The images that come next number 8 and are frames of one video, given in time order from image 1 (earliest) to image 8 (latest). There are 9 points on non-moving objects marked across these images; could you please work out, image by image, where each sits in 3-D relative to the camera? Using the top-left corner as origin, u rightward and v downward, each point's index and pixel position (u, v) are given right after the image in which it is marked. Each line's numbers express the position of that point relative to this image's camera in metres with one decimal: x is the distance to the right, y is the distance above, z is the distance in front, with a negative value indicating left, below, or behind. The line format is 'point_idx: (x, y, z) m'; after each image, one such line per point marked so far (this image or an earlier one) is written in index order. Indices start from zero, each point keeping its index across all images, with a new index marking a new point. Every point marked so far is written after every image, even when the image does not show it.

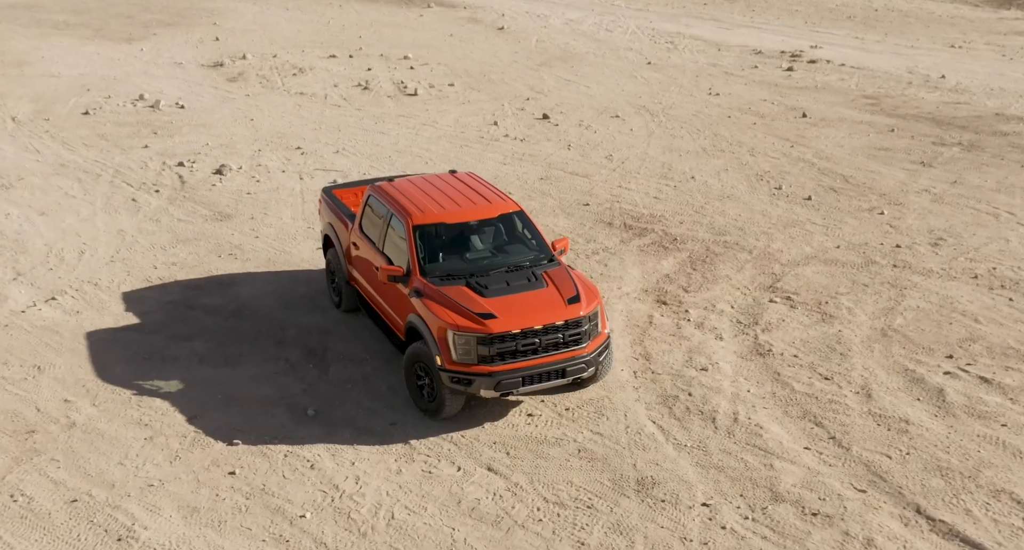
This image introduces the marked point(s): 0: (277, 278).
0: (-3.4, -0.1, +13.4) m
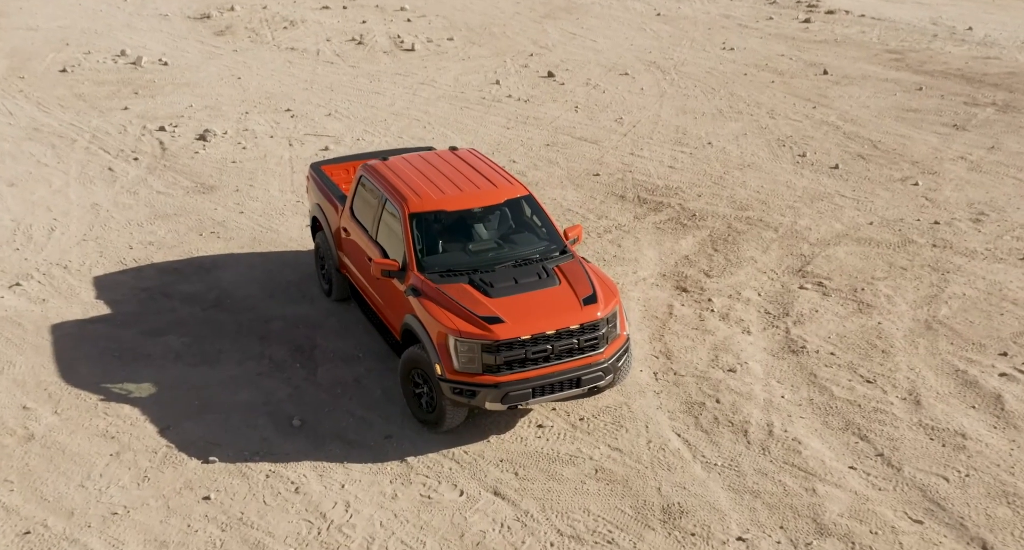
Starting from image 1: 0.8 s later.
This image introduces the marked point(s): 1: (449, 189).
0: (-3.4, +0.2, +12.3) m
1: (-0.6, +0.9, +9.2) m
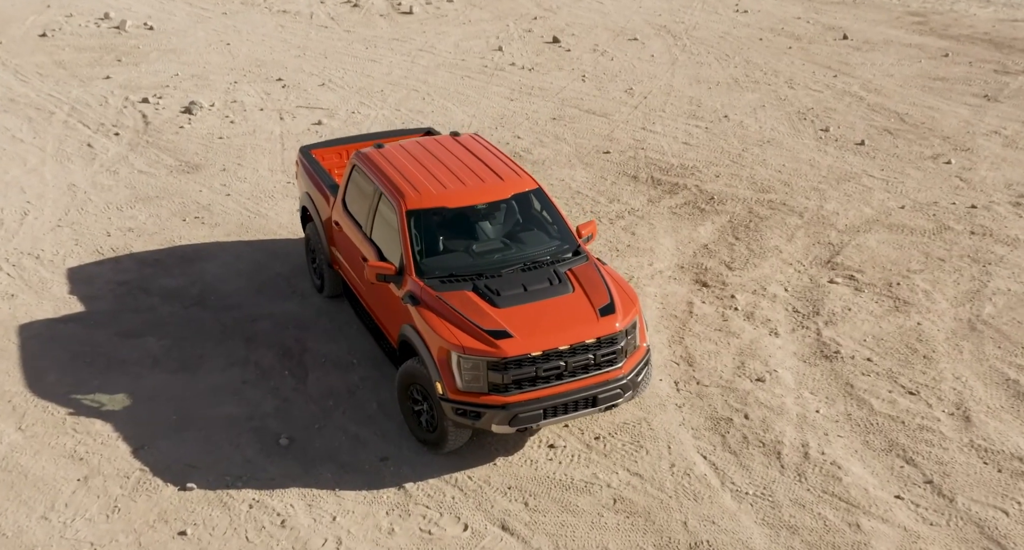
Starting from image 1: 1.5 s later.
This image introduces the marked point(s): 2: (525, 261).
0: (-3.3, +0.3, +11.5) m
1: (-0.5, +0.8, +8.3) m
2: (+0.1, +0.1, +7.9) m
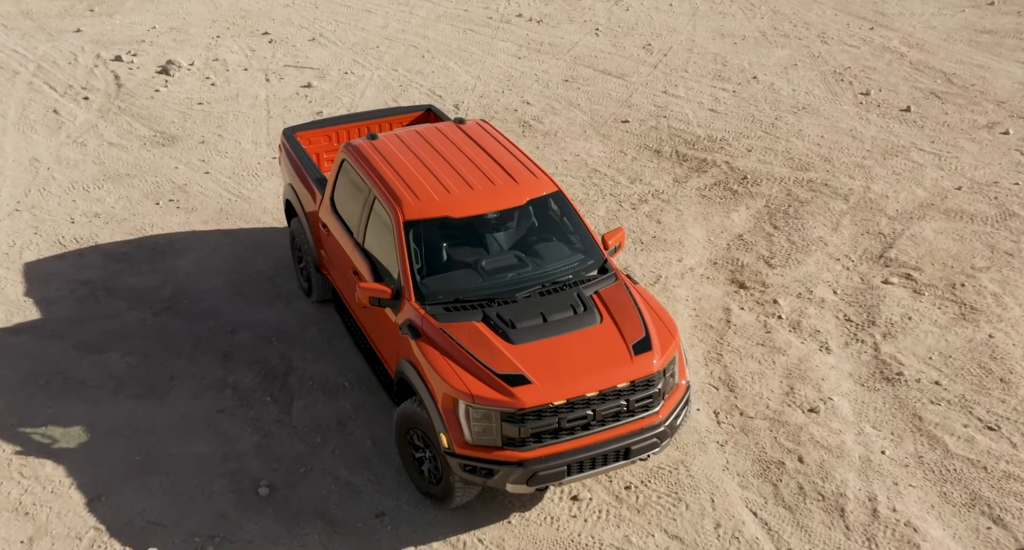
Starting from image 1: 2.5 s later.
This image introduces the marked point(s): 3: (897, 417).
0: (-3.2, +0.4, +10.2) m
1: (-0.4, +0.7, +7.0) m
2: (+0.2, 0.0, +6.7) m
3: (+3.1, -1.1, +7.2) m
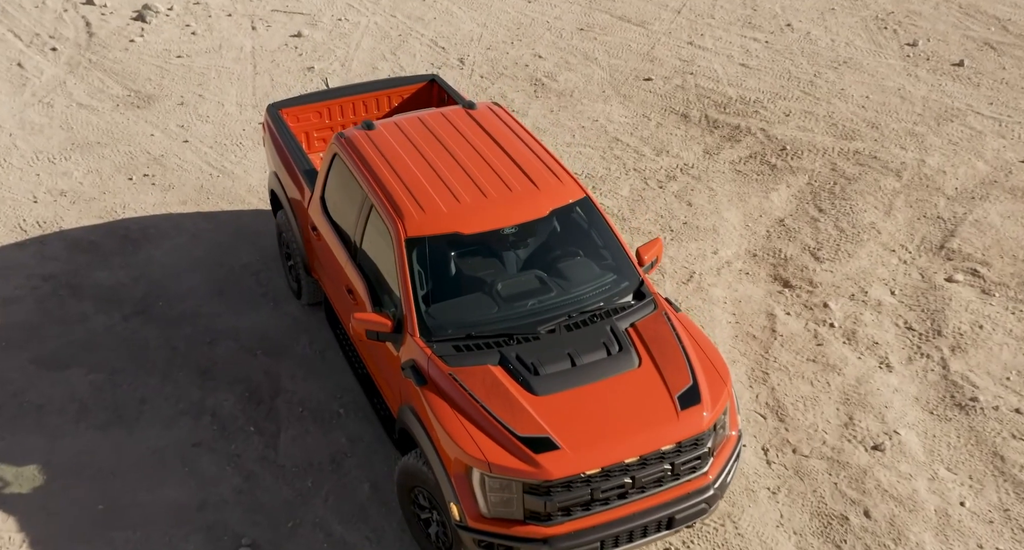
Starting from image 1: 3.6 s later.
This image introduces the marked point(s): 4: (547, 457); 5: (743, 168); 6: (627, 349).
0: (-3.0, +0.5, +9.2) m
1: (-0.3, +0.6, +5.9) m
2: (+0.4, -0.2, +5.6) m
3: (+3.2, -1.3, +6.3) m
4: (+0.2, -1.0, +4.9) m
5: (+2.5, +1.1, +9.7) m
6: (+0.7, -0.4, +5.4) m
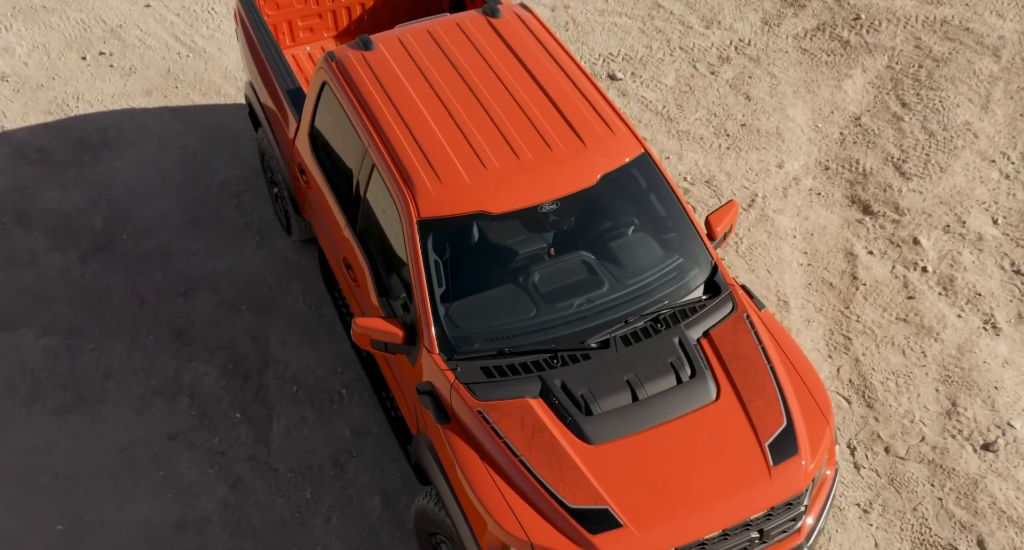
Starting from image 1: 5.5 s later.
0: (-2.8, +1.2, +7.7) m
1: (-0.1, +0.6, +4.5) m
2: (+0.6, -0.2, +4.4) m
3: (+3.4, -1.1, +5.3) m
4: (+0.4, -1.1, +3.8) m
5: (+2.7, +2.0, +8.0) m
6: (+0.9, -0.5, +4.2) m
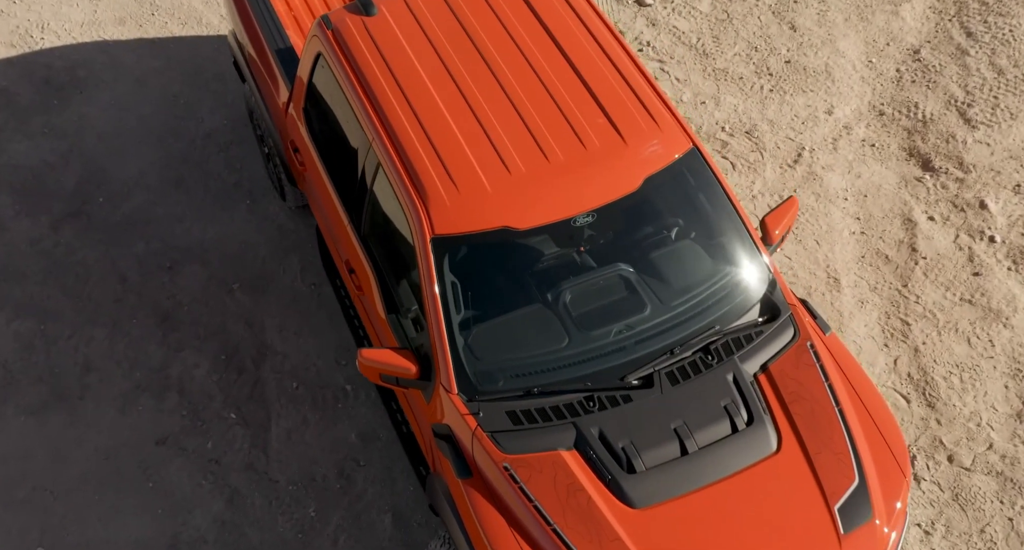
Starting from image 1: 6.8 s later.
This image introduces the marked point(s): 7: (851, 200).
0: (-2.7, +1.5, +6.9) m
1: (0.0, +0.5, +3.8) m
2: (+0.7, -0.3, +3.8) m
3: (+3.5, -1.0, +4.7) m
4: (+0.5, -1.3, +3.4) m
5: (+2.8, +2.4, +7.1) m
6: (+1.0, -0.6, +3.6) m
7: (+2.2, +0.5, +5.9) m
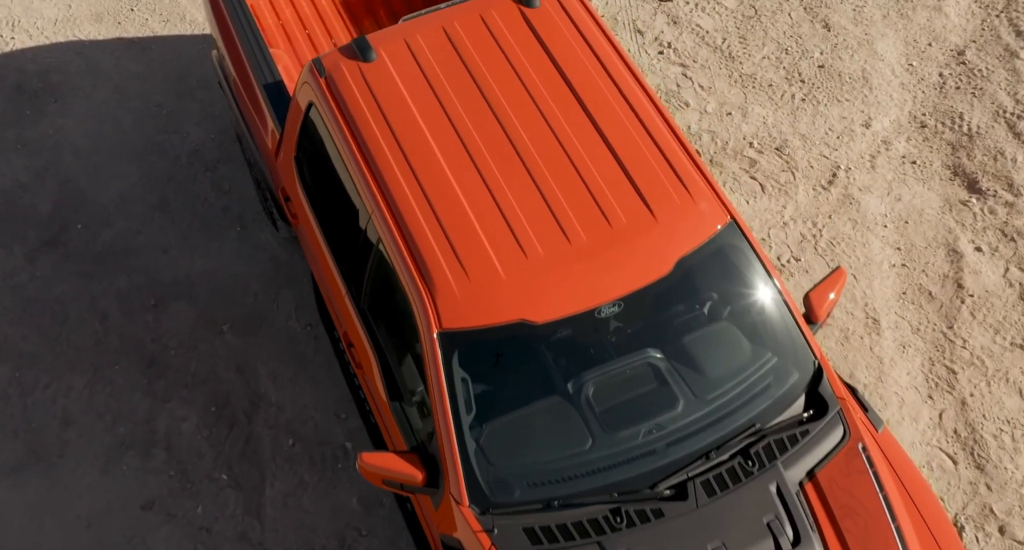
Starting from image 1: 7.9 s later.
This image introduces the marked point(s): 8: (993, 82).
0: (-2.6, +1.4, +6.4) m
1: (+0.1, +0.2, +3.4) m
2: (+0.7, -0.6, +3.4) m
3: (+3.6, -1.3, +4.4) m
4: (+0.6, -1.6, +3.0) m
5: (+2.8, +2.3, +6.5) m
6: (+1.1, -0.9, +3.2) m
7: (+2.3, +0.3, +5.4) m
8: (+3.2, +1.3, +6.0) m
